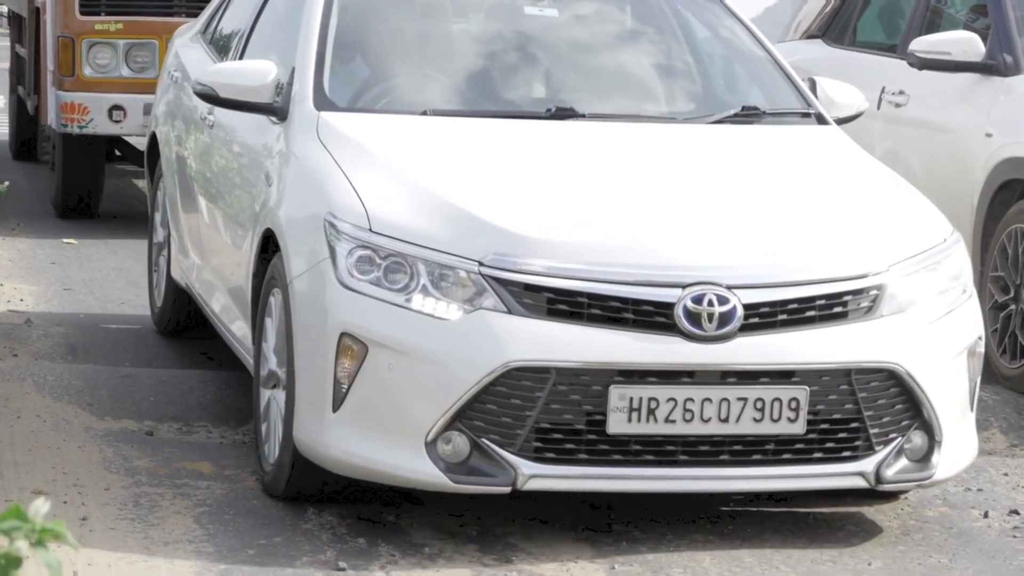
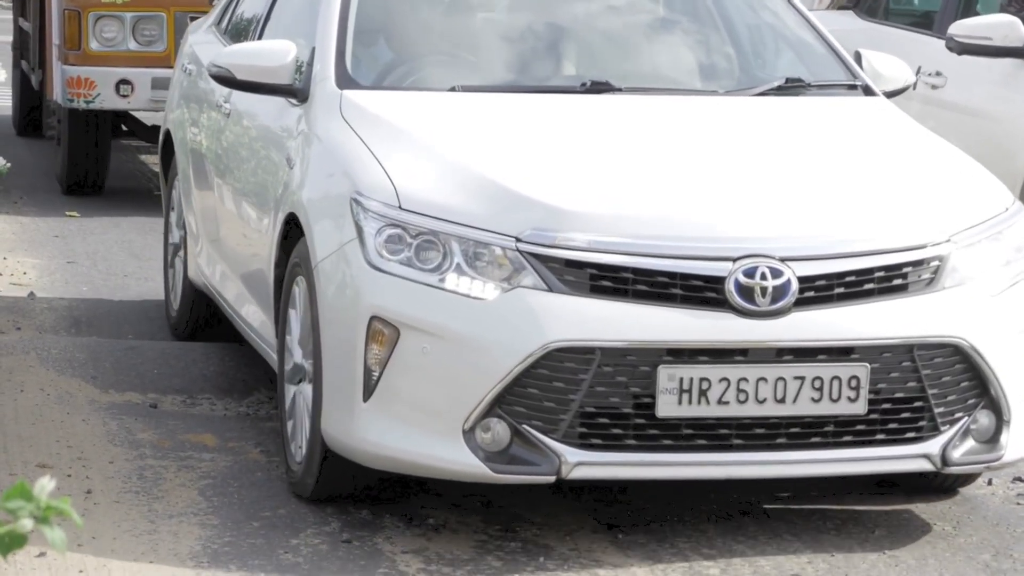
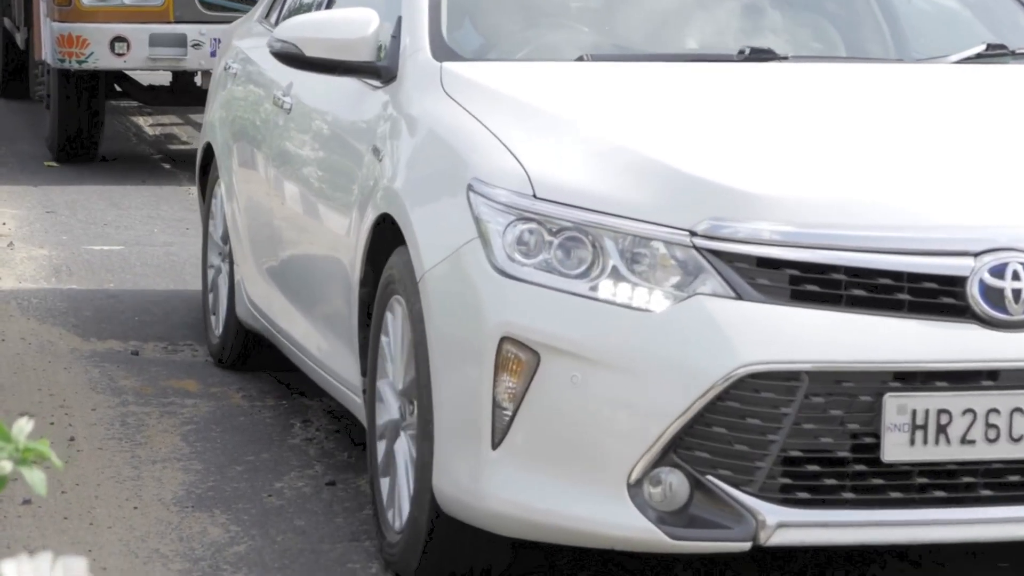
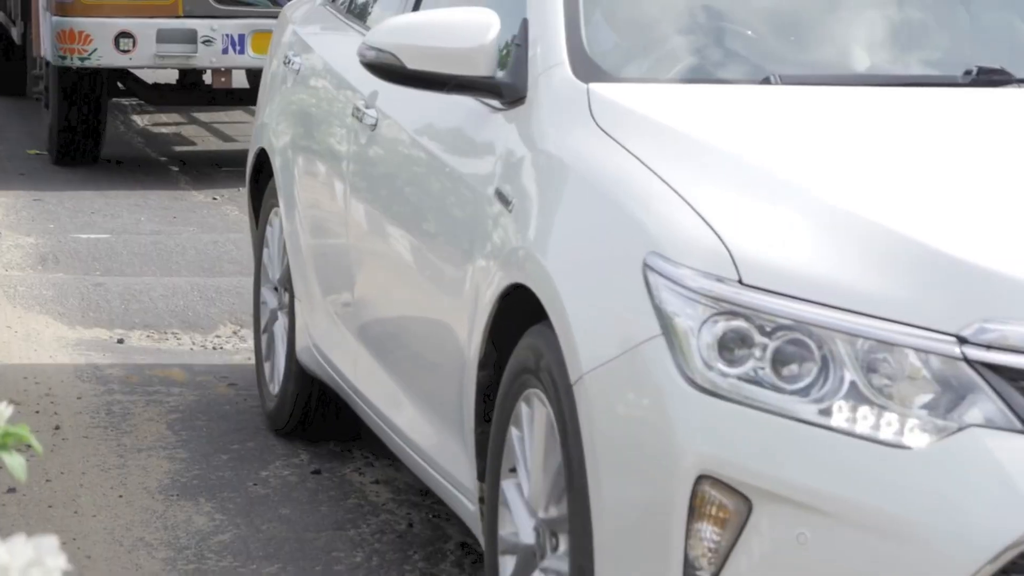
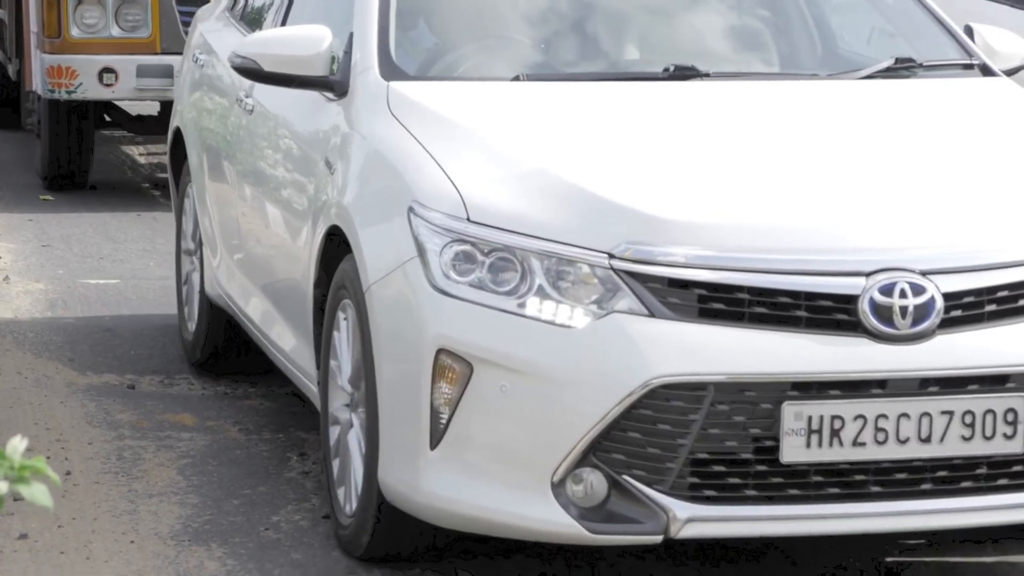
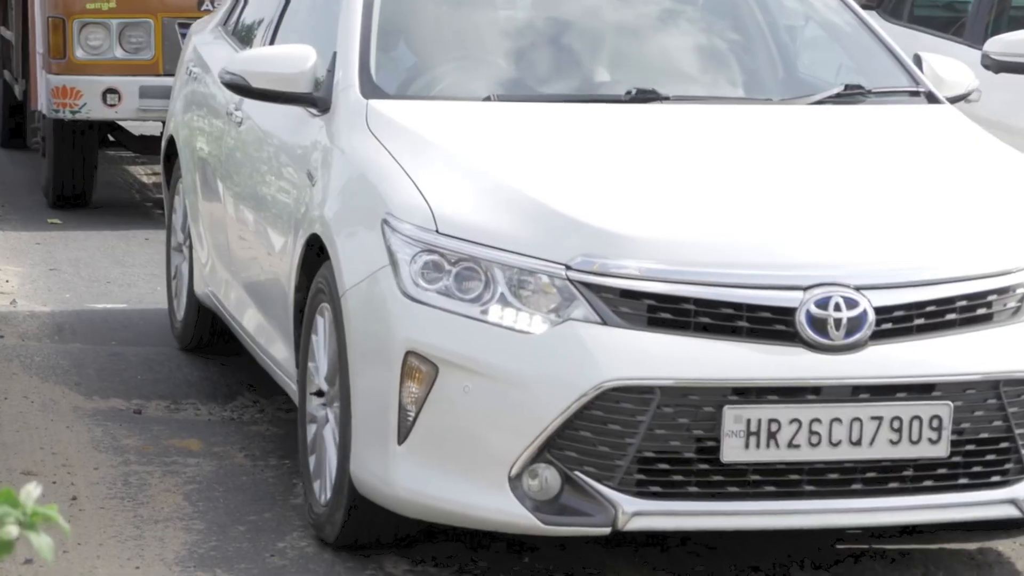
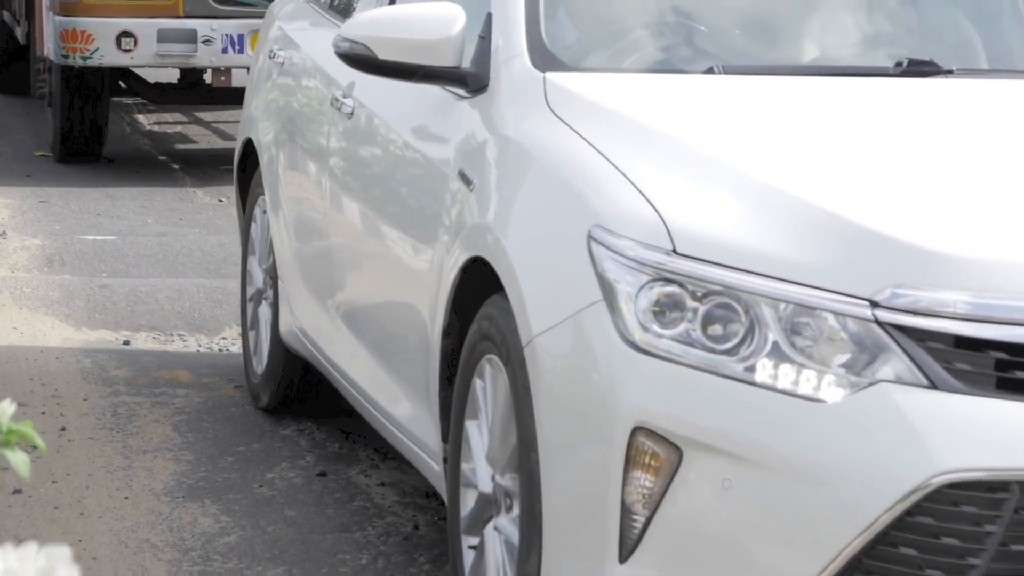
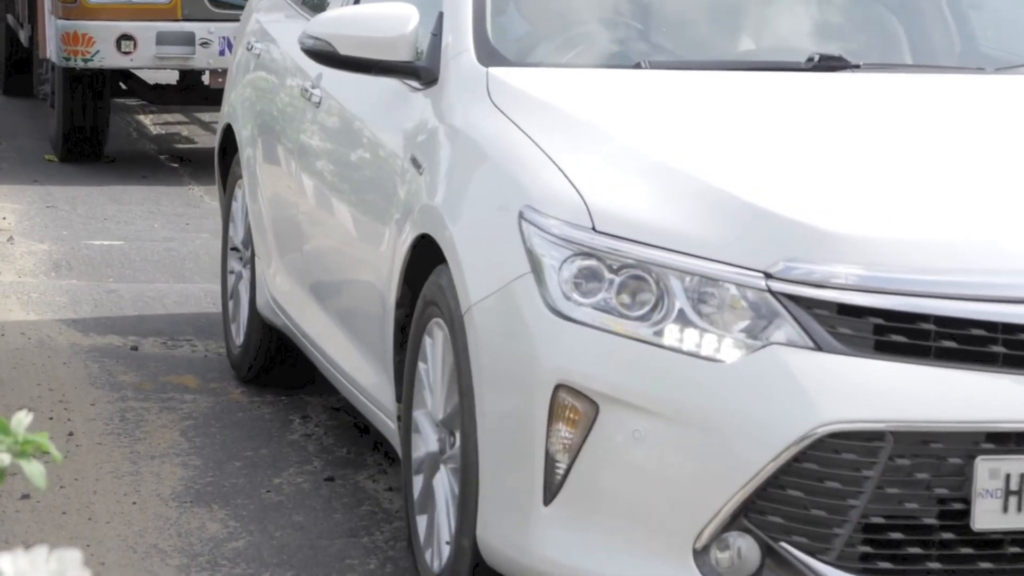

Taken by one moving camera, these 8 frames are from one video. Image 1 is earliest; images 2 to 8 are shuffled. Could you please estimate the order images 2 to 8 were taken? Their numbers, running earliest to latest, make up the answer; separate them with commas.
2, 6, 5, 3, 8, 7, 4
